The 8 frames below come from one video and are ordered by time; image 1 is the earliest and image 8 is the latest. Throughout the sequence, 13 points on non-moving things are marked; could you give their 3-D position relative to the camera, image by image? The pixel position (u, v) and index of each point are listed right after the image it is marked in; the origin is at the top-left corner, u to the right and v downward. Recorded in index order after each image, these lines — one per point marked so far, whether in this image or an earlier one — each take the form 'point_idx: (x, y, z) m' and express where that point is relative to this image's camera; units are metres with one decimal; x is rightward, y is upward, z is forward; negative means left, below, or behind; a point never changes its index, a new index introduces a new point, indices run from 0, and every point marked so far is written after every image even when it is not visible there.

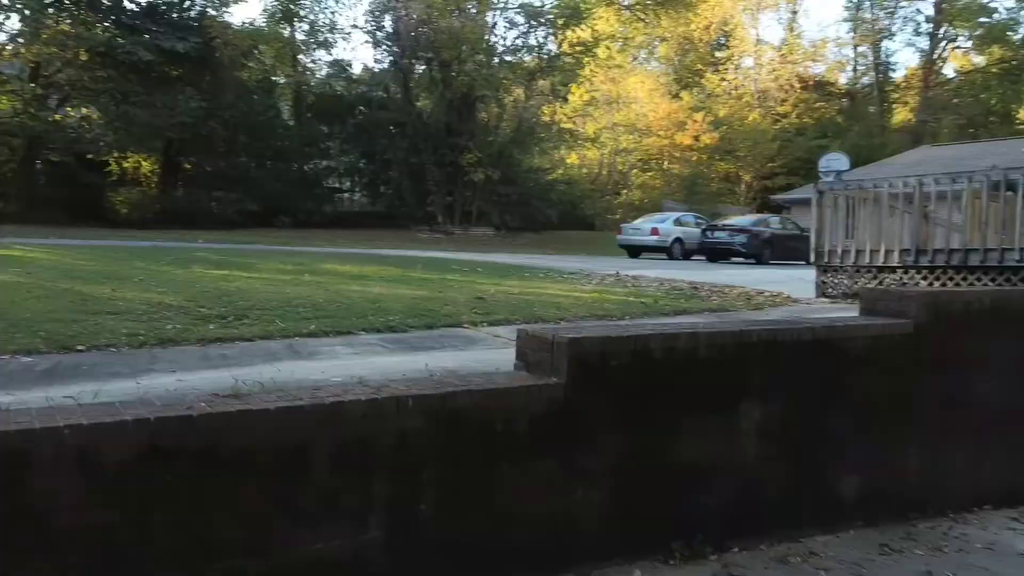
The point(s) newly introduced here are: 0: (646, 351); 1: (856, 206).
0: (+0.8, -0.3, +4.6) m
1: (+5.0, +1.2, +12.0) m
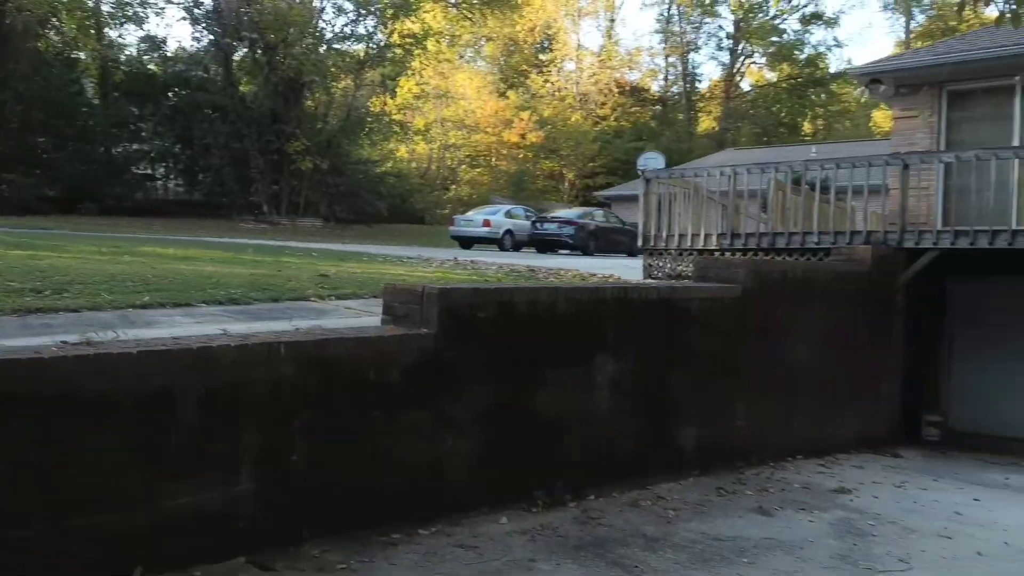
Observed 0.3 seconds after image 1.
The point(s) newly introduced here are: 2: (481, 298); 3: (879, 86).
0: (0.0, -0.1, +4.7) m
1: (+2.6, +1.5, +12.8) m
2: (-0.2, 0.0, +4.6) m
3: (+5.5, +3.0, +12.2) m
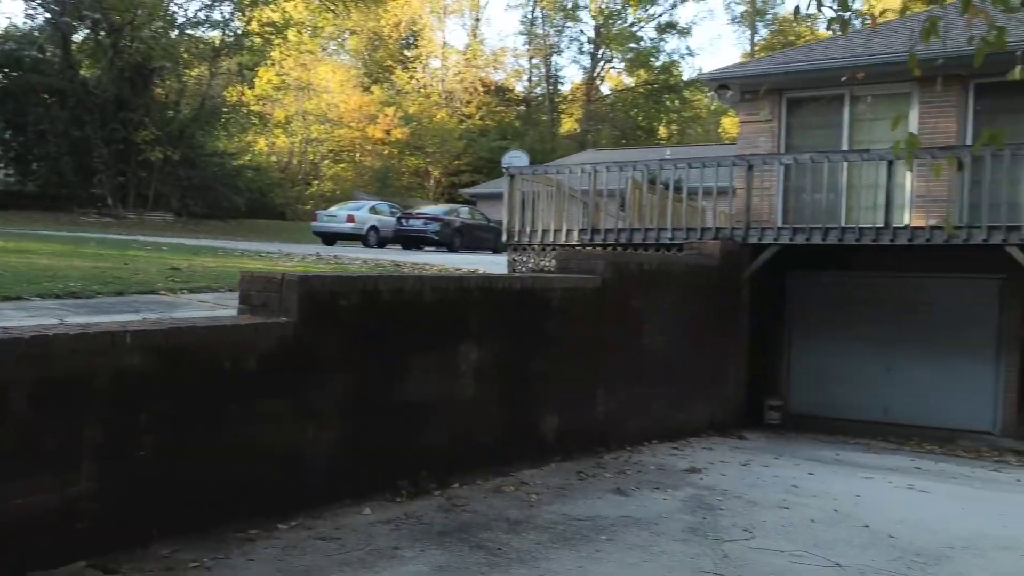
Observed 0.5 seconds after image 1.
0: (-0.8, 0.0, +4.7) m
1: (+0.4, +1.6, +13.1) m
2: (-0.9, 0.0, +4.5) m
3: (+3.4, +3.1, +12.9) m
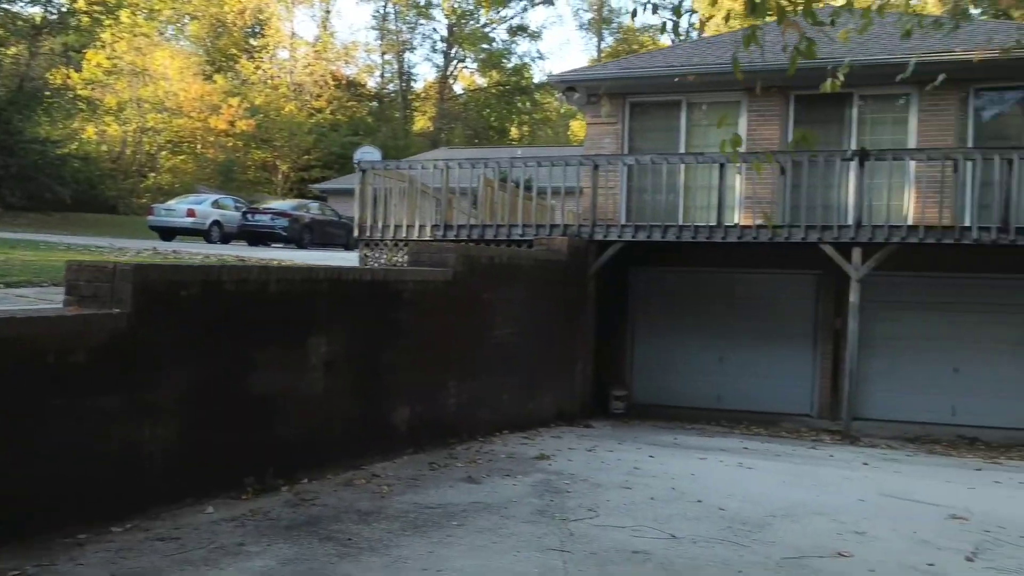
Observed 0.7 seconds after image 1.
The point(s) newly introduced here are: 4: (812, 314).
0: (-1.6, 0.0, +4.5) m
1: (-1.9, +1.6, +13.0) m
2: (-1.8, +0.1, +4.3) m
3: (+1.0, +3.2, +13.4) m
4: (+4.8, -0.4, +13.1) m
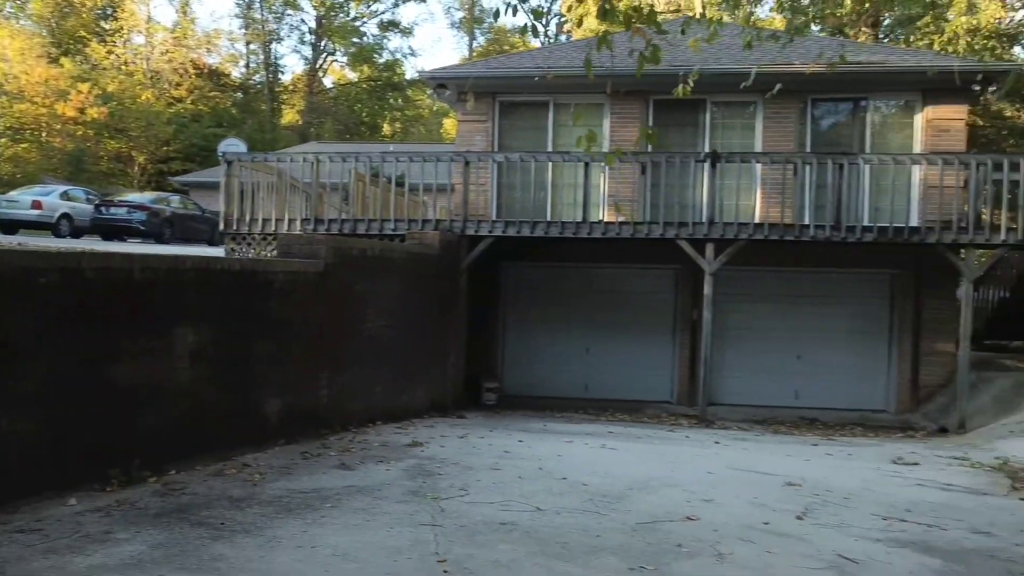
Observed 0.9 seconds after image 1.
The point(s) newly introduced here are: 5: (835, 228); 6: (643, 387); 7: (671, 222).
0: (-2.4, +0.1, +4.4) m
1: (-4.0, +1.7, +12.7) m
2: (-2.4, +0.1, +4.2) m
3: (-1.1, +3.3, +13.6) m
4: (+2.7, -0.3, +13.9) m
5: (+4.8, +0.9, +12.0) m
6: (+2.3, -1.7, +14.0) m
7: (+2.4, +1.0, +12.2) m
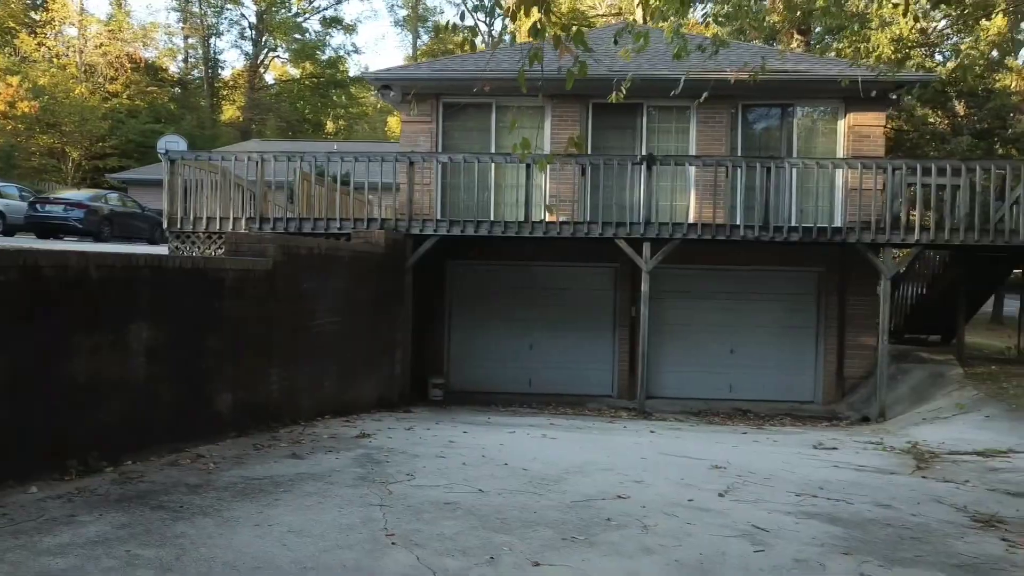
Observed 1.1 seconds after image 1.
0: (-2.7, +0.1, +4.6) m
1: (-4.8, +1.7, +12.8) m
2: (-2.7, +0.2, +4.3) m
3: (-2.1, +3.3, +13.8) m
4: (+1.8, -0.3, +14.3) m
5: (+3.9, +0.9, +12.7) m
6: (+1.3, -1.7, +14.4) m
7: (+1.5, +1.0, +12.7) m
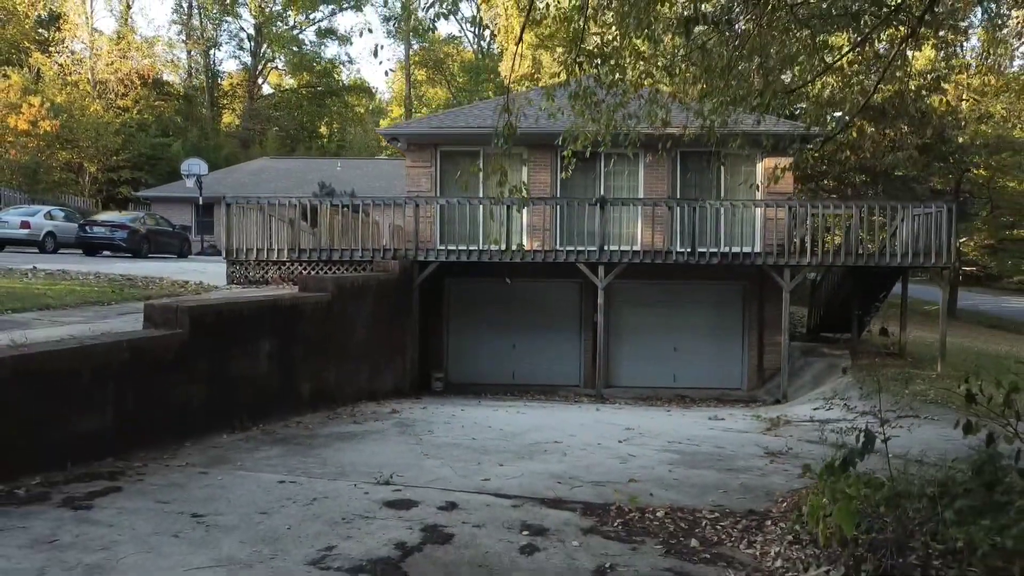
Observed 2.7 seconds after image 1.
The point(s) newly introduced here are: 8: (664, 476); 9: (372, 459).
0: (-2.9, -0.2, +8.0) m
1: (-5.2, +1.4, +16.2) m
2: (-3.0, -0.2, +7.8) m
3: (-2.4, +3.1, +17.2) m
4: (+1.4, -0.5, +17.9) m
5: (+3.6, +0.7, +16.2) m
6: (+1.0, -1.9, +18.0) m
7: (+1.2, +0.8, +16.2) m
8: (+1.3, -1.6, +7.0) m
9: (-1.2, -1.5, +7.1) m
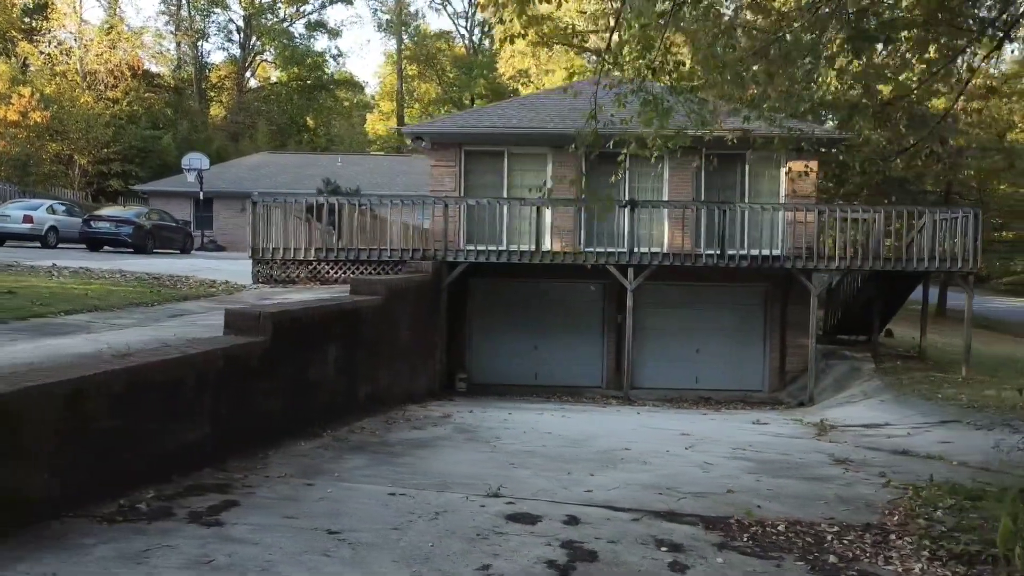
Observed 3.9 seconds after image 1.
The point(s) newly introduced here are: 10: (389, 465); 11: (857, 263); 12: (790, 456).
0: (-2.1, -0.3, +7.9) m
1: (-4.6, +1.4, +16.0) m
2: (-2.2, -0.3, +7.7) m
3: (-1.9, +3.1, +17.1) m
4: (+2.0, -0.5, +17.8) m
5: (+4.2, +0.7, +16.2) m
6: (+1.5, -1.9, +17.9) m
7: (+1.8, +0.8, +16.2) m
8: (+2.1, -1.7, +7.1) m
9: (-0.4, -1.6, +7.1) m
10: (-1.1, -1.5, +7.0) m
11: (+6.8, +0.5, +16.1) m
12: (+3.1, -1.9, +9.0) m
